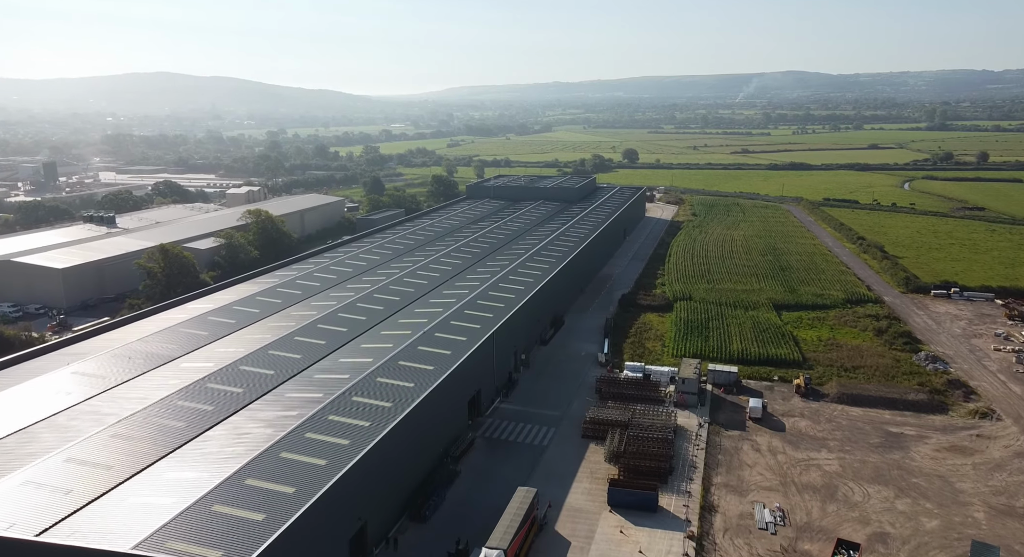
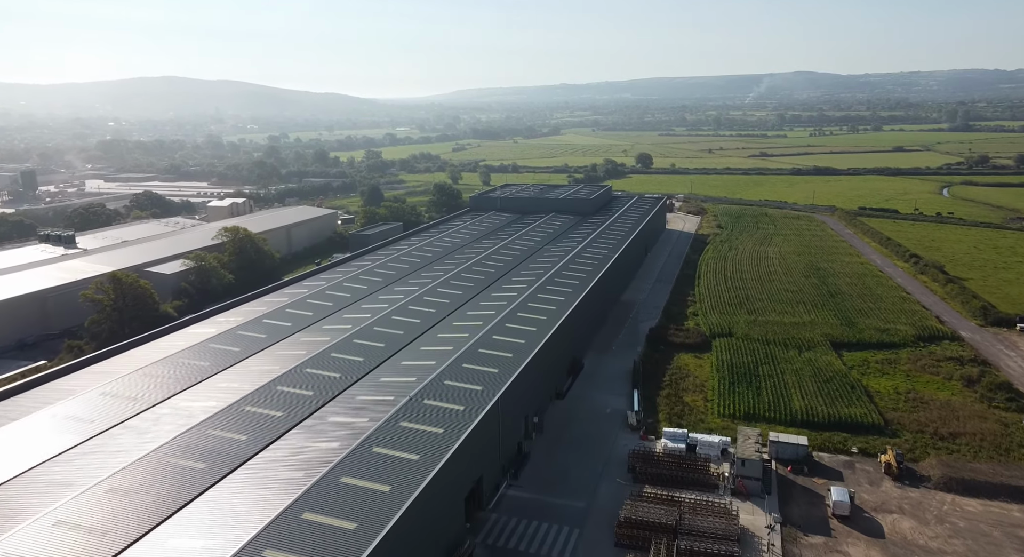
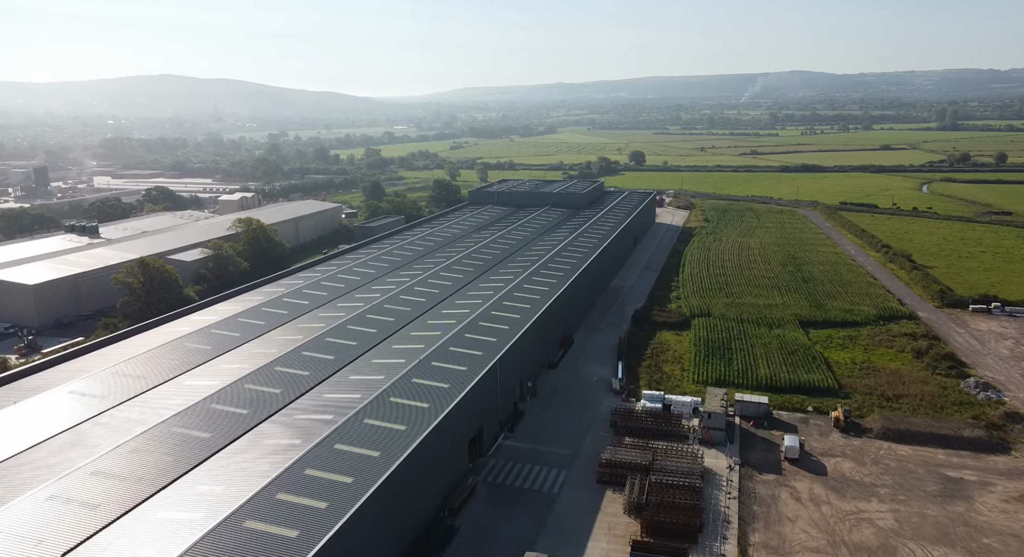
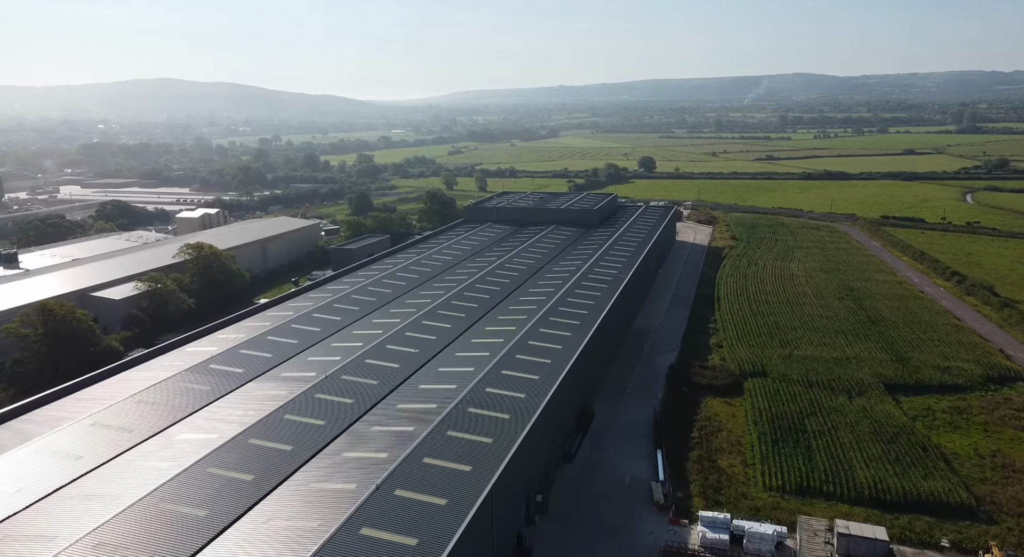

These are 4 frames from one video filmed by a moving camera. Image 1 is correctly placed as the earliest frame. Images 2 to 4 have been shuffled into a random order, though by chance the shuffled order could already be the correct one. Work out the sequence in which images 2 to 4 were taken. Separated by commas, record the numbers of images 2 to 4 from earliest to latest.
3, 2, 4
